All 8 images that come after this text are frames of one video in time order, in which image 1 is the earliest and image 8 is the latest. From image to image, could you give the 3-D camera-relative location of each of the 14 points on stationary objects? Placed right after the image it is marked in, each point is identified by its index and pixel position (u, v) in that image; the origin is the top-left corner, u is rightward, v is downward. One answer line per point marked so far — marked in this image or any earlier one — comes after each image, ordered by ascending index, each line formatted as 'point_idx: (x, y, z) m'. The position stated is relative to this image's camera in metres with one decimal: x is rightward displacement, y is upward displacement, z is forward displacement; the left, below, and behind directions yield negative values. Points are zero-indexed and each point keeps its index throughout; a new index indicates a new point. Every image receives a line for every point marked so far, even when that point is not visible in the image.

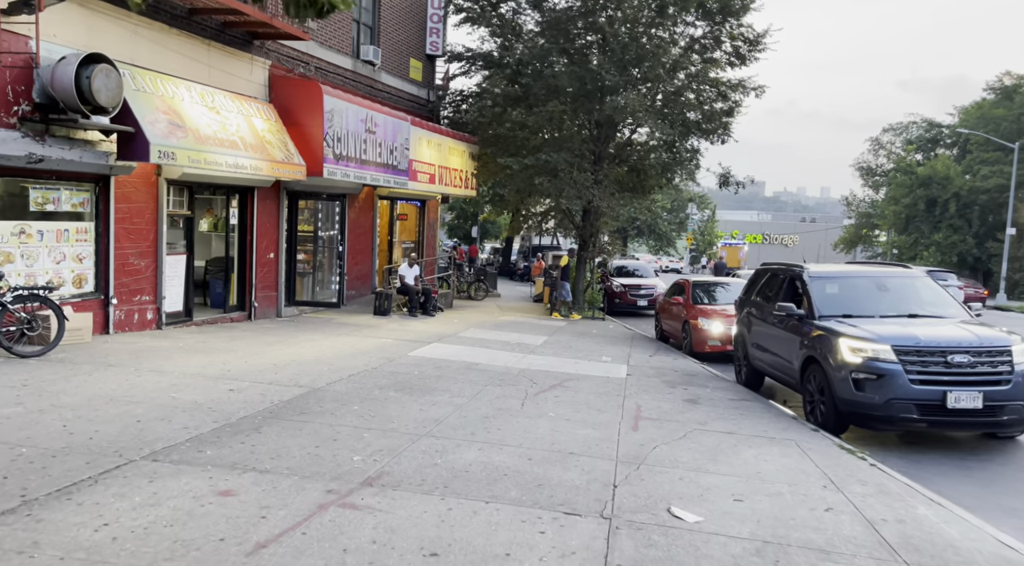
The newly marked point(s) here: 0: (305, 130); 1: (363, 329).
0: (-3.6, +2.6, +15.5) m
1: (-2.6, -0.8, +15.1) m
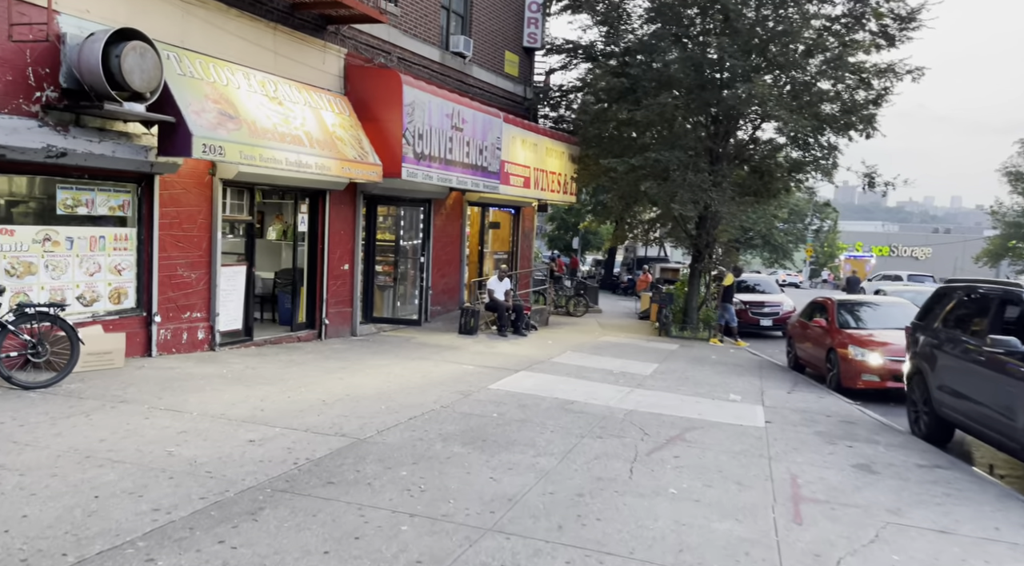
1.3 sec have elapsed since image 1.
0: (-2.0, +2.4, +13.7) m
1: (-1.1, -1.0, +13.2) m
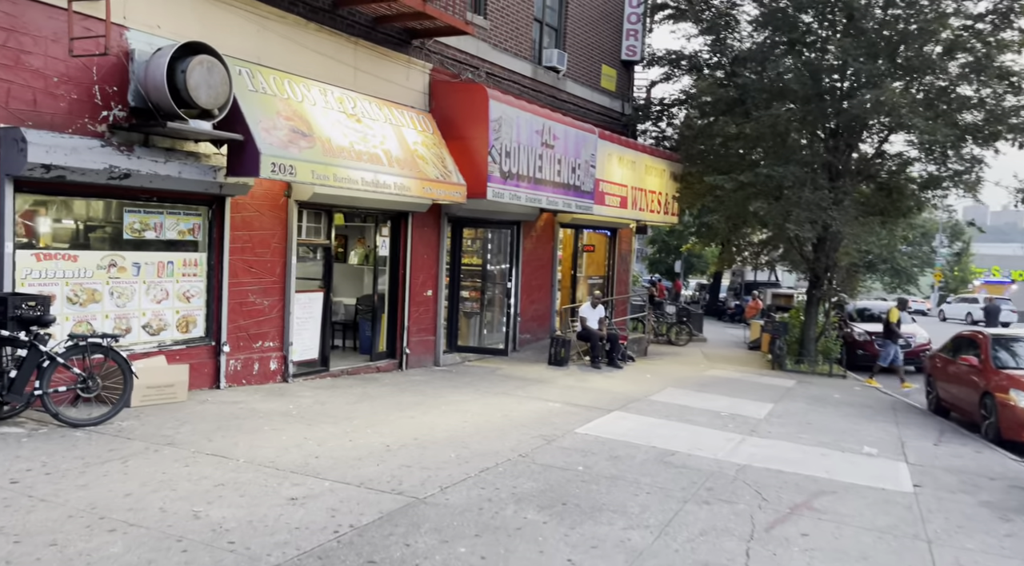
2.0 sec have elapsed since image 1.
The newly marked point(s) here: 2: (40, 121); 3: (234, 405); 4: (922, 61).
0: (-0.7, +2.0, +12.9) m
1: (+0.2, -1.4, +12.2) m
2: (-4.3, +1.5, +8.3) m
3: (-2.8, -1.2, +9.1) m
4: (+6.4, +3.5, +14.1) m
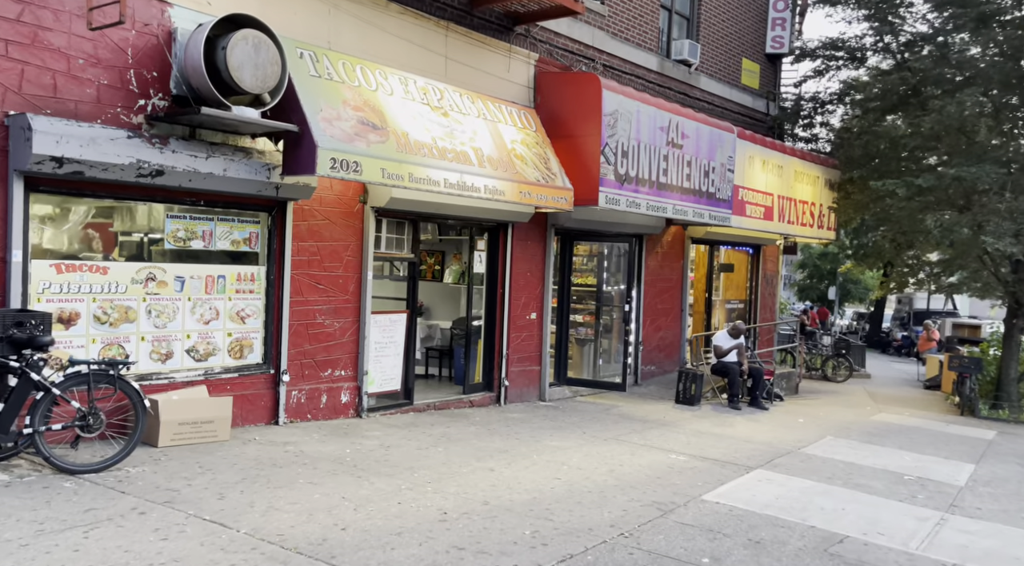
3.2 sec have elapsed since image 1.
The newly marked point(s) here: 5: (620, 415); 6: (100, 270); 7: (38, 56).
0: (+0.8, +1.7, +11.1) m
1: (+1.5, -1.6, +10.1) m
2: (-3.5, +1.4, +7.1) m
3: (-1.9, -1.4, +7.5) m
4: (+8.0, +3.2, +11.2) m
5: (+1.3, -1.6, +11.1) m
6: (-3.4, +0.1, +7.5) m
7: (-3.7, +1.8, +7.0) m
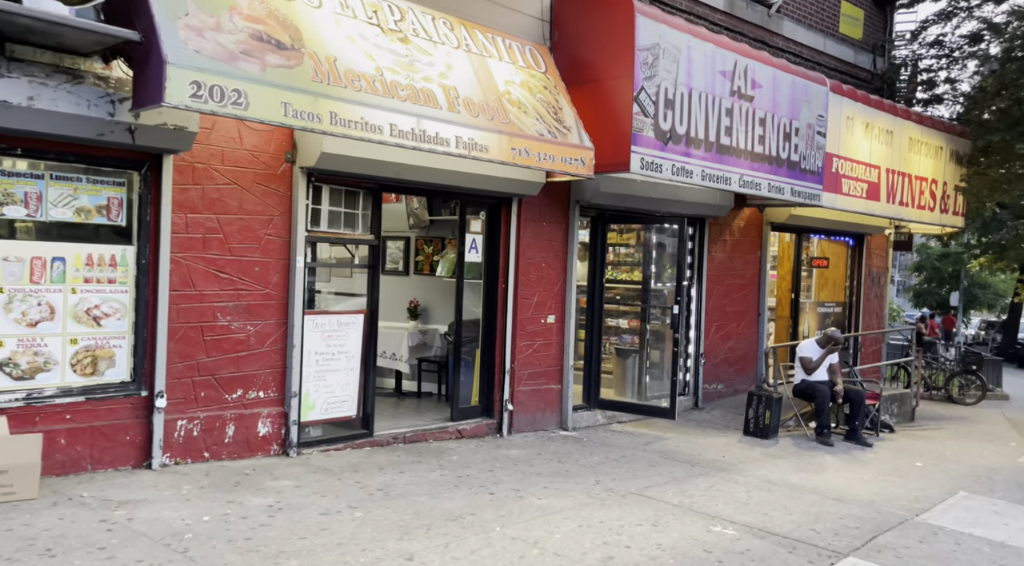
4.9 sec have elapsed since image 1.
0: (+0.9, +1.8, +8.3) m
1: (+1.5, -1.6, +7.2) m
2: (-3.9, +1.5, +4.8) m
3: (-2.2, -1.3, +5.0) m
4: (+8.0, +3.2, +7.7) m
5: (+1.4, -1.6, +8.2) m
6: (-3.8, +0.2, +5.1) m
7: (-4.1, +1.9, +4.7) m
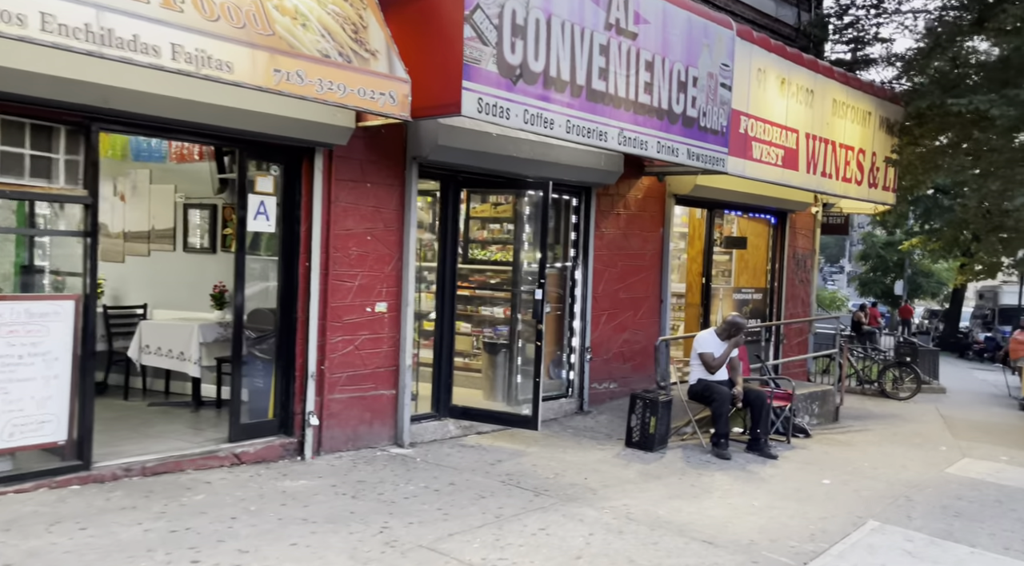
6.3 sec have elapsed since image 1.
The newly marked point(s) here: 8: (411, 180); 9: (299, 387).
0: (-0.6, +2.0, +6.3) m
1: (+0.1, -1.4, +5.3) m
2: (-5.2, +1.6, +2.5) m
3: (-3.5, -1.1, +2.9) m
4: (+6.5, +3.5, +6.1) m
5: (-0.1, -1.4, +6.3) m
6: (-5.0, +0.3, +2.9) m
7: (-5.3, +2.0, +2.4) m
8: (-0.9, +0.8, +7.4) m
9: (-1.6, -0.7, +6.6) m
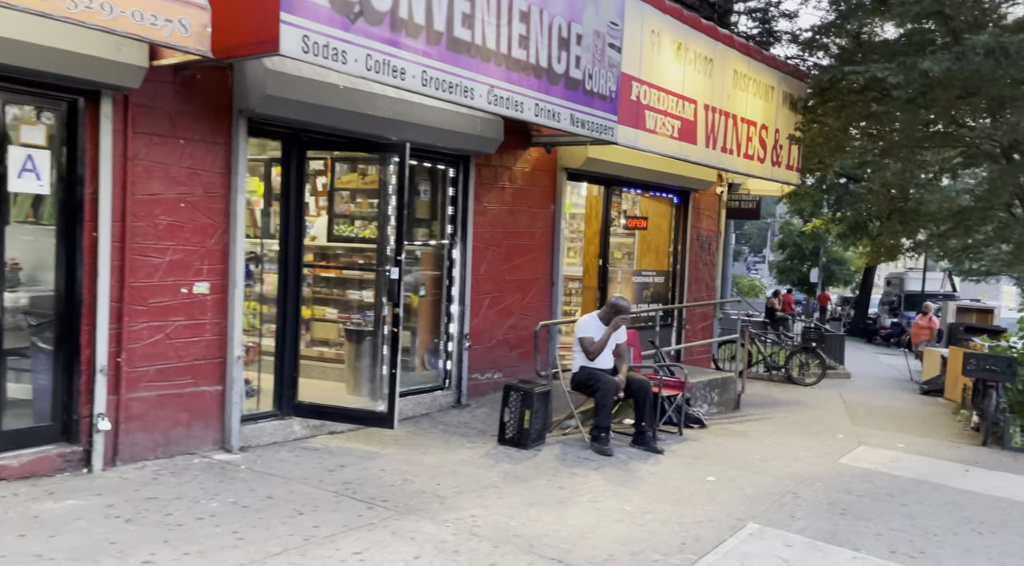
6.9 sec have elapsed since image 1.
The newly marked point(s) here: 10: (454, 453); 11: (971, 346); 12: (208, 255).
0: (-1.6, +2.1, +5.2) m
1: (-0.8, -1.2, +4.3) m
2: (-5.9, +1.7, +1.0) m
3: (-4.2, -1.0, +1.5) m
4: (+5.5, +3.7, +5.5) m
5: (-1.1, -1.2, +5.2) m
6: (-5.7, +0.4, +1.4) m
7: (-6.0, +2.1, +0.9) m
8: (-2.0, +1.0, +6.2) m
9: (-2.6, -0.6, +5.4) m
10: (-0.5, -1.2, +7.1) m
11: (+5.7, -0.4, +11.7) m
12: (-2.2, +0.2, +6.1) m
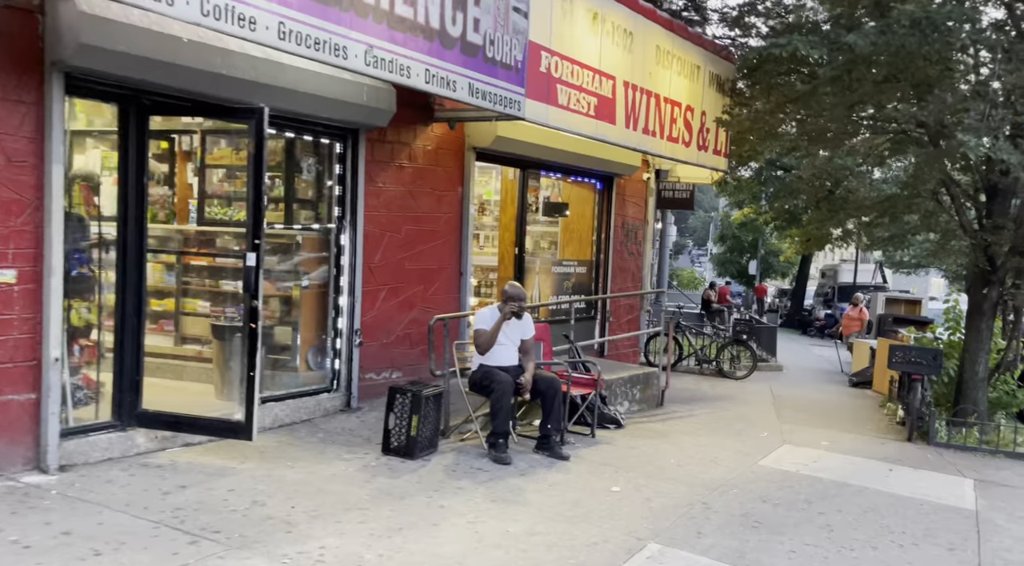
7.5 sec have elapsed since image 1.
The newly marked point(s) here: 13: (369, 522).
0: (-2.4, +2.2, +4.1) m
1: (-1.5, -1.2, +3.3) m
2: (-6.3, +1.7, -0.3) m
3: (-4.7, -1.0, +0.3) m
4: (+4.7, +3.8, +4.9) m
5: (-1.8, -1.2, +4.2) m
6: (-6.2, +0.4, +0.1) m
7: (-6.4, +2.1, -0.4) m
8: (-2.8, +1.1, +5.2) m
9: (-3.3, -0.5, +4.3) m
10: (-1.3, -1.1, +6.2) m
11: (+4.6, -0.2, +11.1) m
12: (-2.9, +0.3, +5.1) m
13: (-0.7, -1.2, +4.6) m
